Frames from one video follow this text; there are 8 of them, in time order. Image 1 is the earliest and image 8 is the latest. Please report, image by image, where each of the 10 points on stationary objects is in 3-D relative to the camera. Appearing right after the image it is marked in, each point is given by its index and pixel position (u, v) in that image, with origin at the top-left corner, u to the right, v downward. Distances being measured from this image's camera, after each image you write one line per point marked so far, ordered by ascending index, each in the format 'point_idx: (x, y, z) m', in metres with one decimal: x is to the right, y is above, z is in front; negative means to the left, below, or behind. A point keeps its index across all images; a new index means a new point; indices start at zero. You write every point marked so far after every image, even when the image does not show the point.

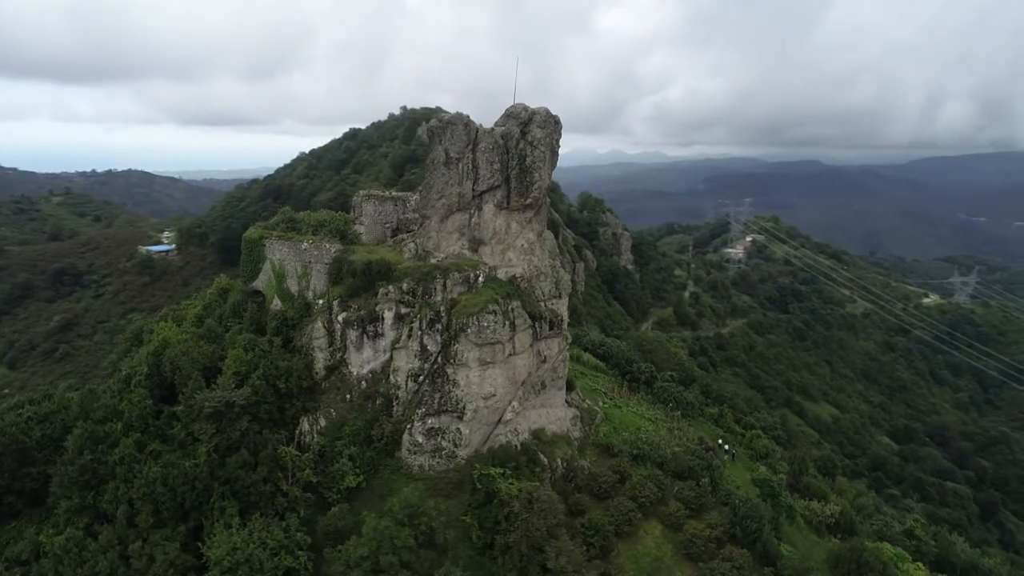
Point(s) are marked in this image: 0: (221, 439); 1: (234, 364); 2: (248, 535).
0: (-7.8, -4.1, +18.0) m
1: (-8.2, -2.2, +19.9) m
2: (-6.4, -6.0, +16.4) m
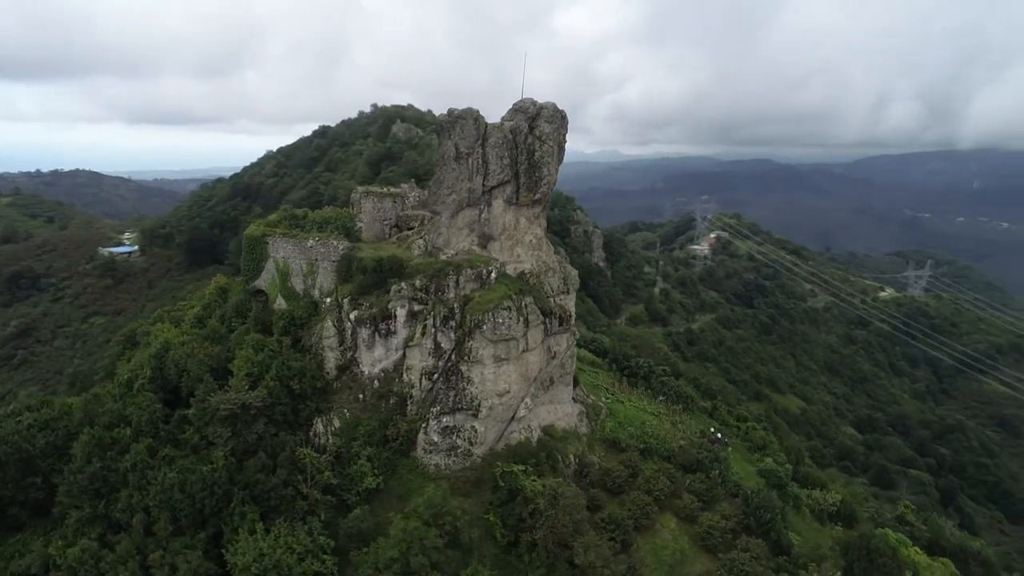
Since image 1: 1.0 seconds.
0: (-7.2, -4.0, +17.4) m
1: (-7.7, -2.2, +19.3) m
2: (-5.6, -6.0, +15.9) m
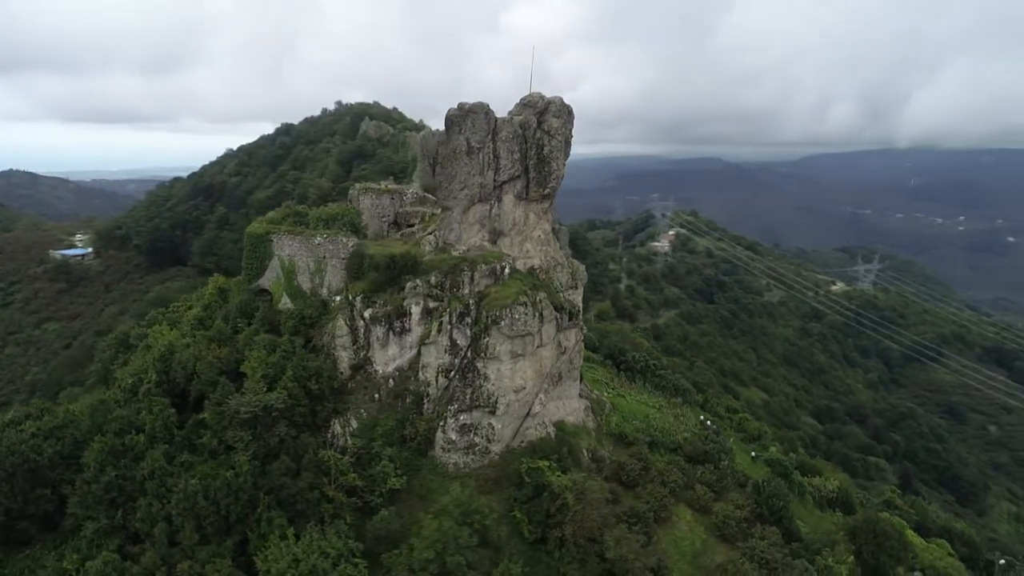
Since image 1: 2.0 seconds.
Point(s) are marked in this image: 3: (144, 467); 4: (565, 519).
0: (-6.4, -4.0, +16.8) m
1: (-7.1, -2.2, +18.7) m
2: (-4.7, -5.9, +15.4) m
3: (-8.9, -4.4, +16.3) m
4: (+1.4, -6.3, +18.1) m
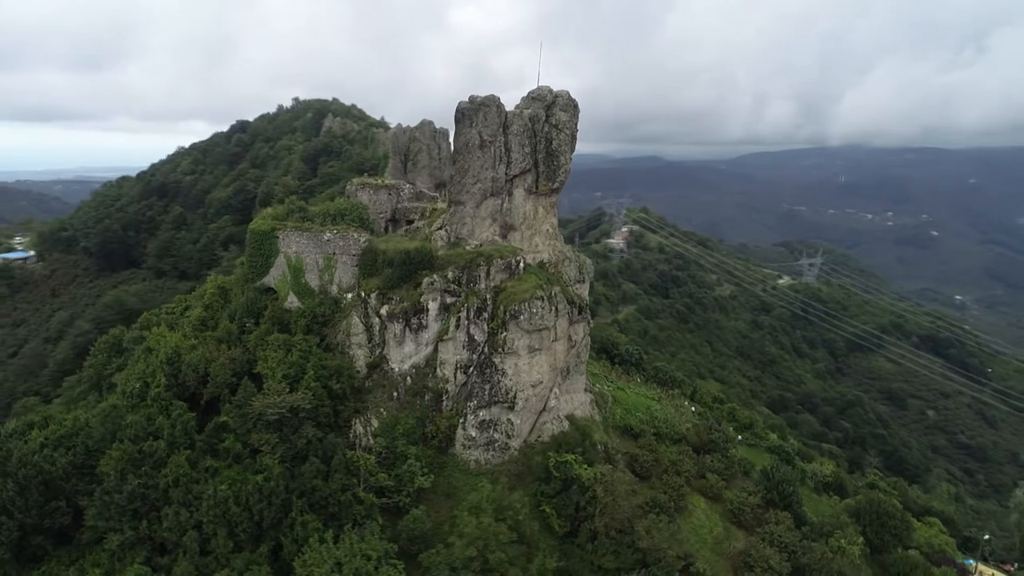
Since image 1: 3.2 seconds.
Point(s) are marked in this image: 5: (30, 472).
0: (-5.5, -3.9, +16.3) m
1: (-6.3, -2.1, +18.1) m
2: (-3.7, -5.8, +15.0) m
3: (-8.0, -4.3, +15.5) m
4: (+2.2, -6.1, +18.1) m
5: (-10.7, -4.1, +14.9) m
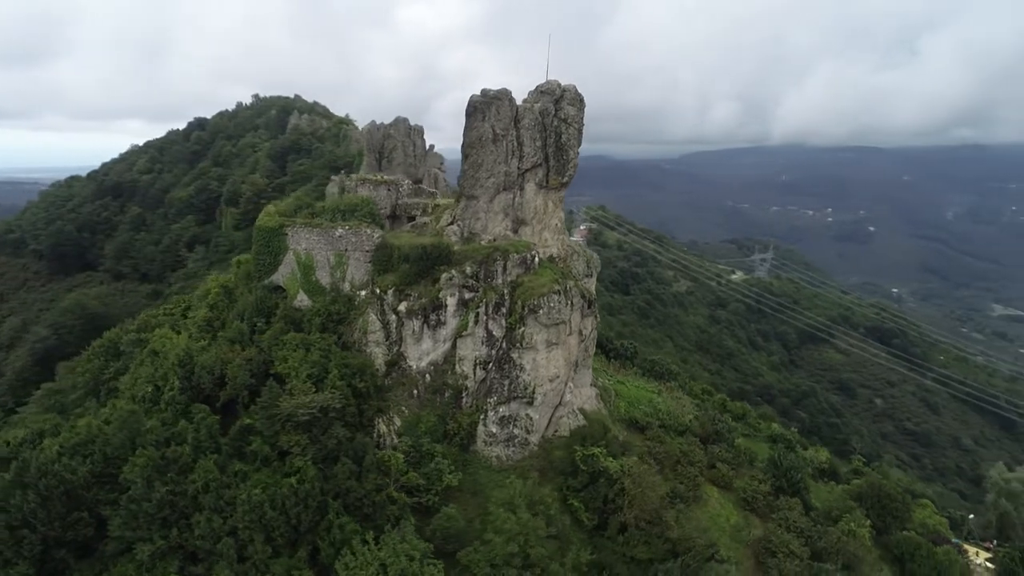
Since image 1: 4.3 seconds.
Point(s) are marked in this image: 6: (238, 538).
0: (-4.6, -3.8, +15.8) m
1: (-5.6, -2.0, +17.6) m
2: (-2.7, -5.7, +14.7) m
3: (-7.1, -4.3, +14.9) m
4: (+3.0, -5.9, +18.2) m
5: (-9.7, -4.1, +14.1) m
6: (-5.9, -5.4, +14.3) m
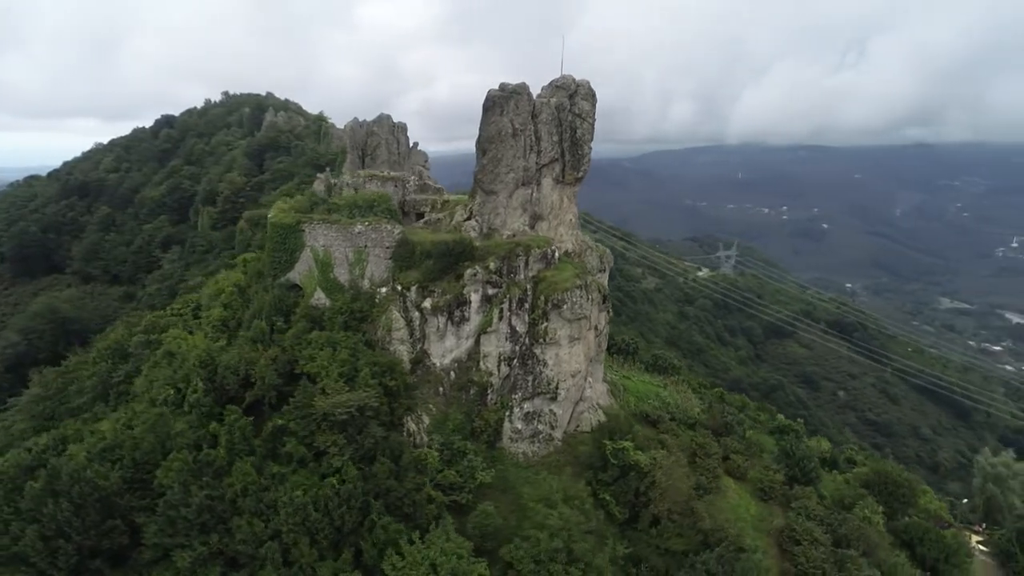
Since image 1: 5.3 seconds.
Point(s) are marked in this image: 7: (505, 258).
0: (-3.6, -3.8, +15.5) m
1: (-4.7, -2.0, +17.2) m
2: (-1.7, -5.6, +14.4) m
3: (-6.0, -4.2, +14.5) m
4: (+3.8, -5.7, +18.2) m
5: (-8.7, -4.1, +13.6) m
6: (-4.8, -5.3, +14.0) m
7: (-0.2, +0.9, +19.9) m
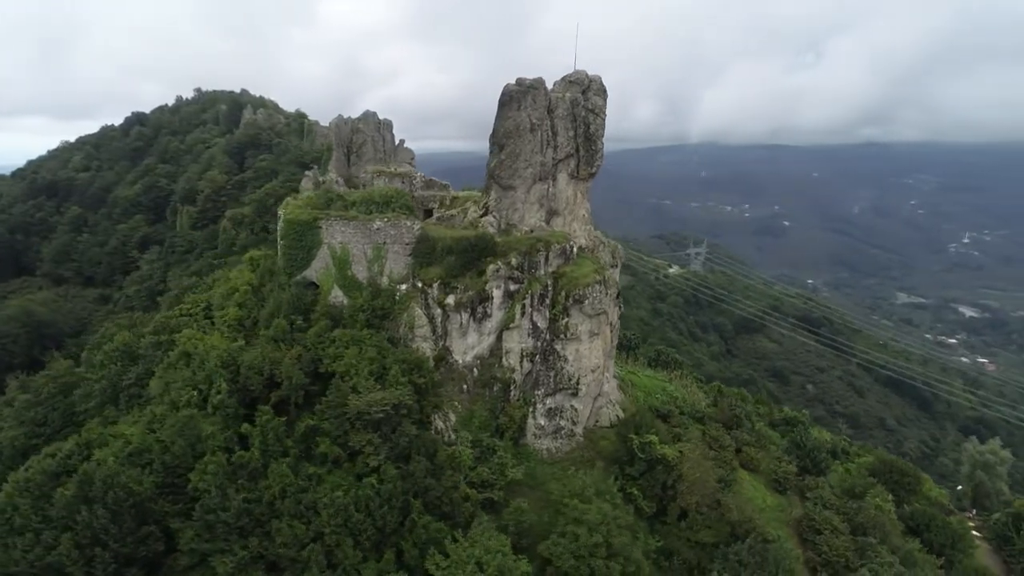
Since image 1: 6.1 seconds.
0: (-2.8, -3.7, +15.2) m
1: (-3.9, -1.9, +16.9) m
2: (-0.7, -5.5, +14.3) m
3: (-5.1, -4.2, +14.1) m
4: (+4.6, -5.5, +18.3) m
5: (-7.7, -4.1, +13.1) m
6: (-3.9, -5.2, +13.7) m
7: (+0.4, +1.0, +19.8) m
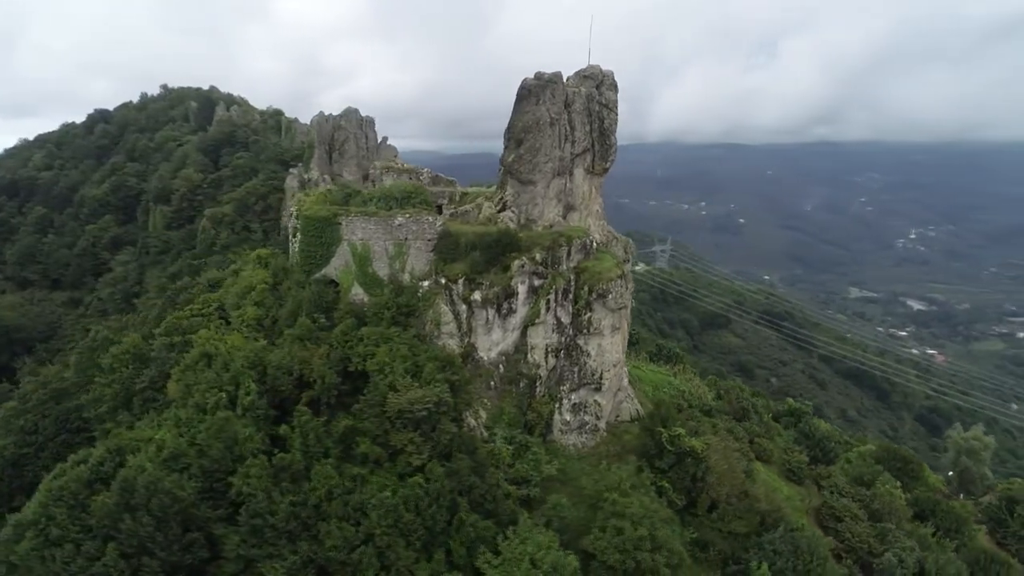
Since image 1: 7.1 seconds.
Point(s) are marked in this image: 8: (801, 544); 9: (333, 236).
0: (-1.8, -3.6, +15.0) m
1: (-3.1, -1.8, +16.6) m
2: (+0.3, -5.4, +14.1) m
3: (-4.1, -4.1, +13.8) m
4: (+5.5, -5.3, +18.5) m
5: (-6.6, -4.0, +12.6) m
6: (-2.8, -5.1, +13.4) m
7: (+1.1, +1.2, +19.7) m
8: (+7.5, -6.7, +17.4) m
9: (-5.3, +1.5, +19.6) m
